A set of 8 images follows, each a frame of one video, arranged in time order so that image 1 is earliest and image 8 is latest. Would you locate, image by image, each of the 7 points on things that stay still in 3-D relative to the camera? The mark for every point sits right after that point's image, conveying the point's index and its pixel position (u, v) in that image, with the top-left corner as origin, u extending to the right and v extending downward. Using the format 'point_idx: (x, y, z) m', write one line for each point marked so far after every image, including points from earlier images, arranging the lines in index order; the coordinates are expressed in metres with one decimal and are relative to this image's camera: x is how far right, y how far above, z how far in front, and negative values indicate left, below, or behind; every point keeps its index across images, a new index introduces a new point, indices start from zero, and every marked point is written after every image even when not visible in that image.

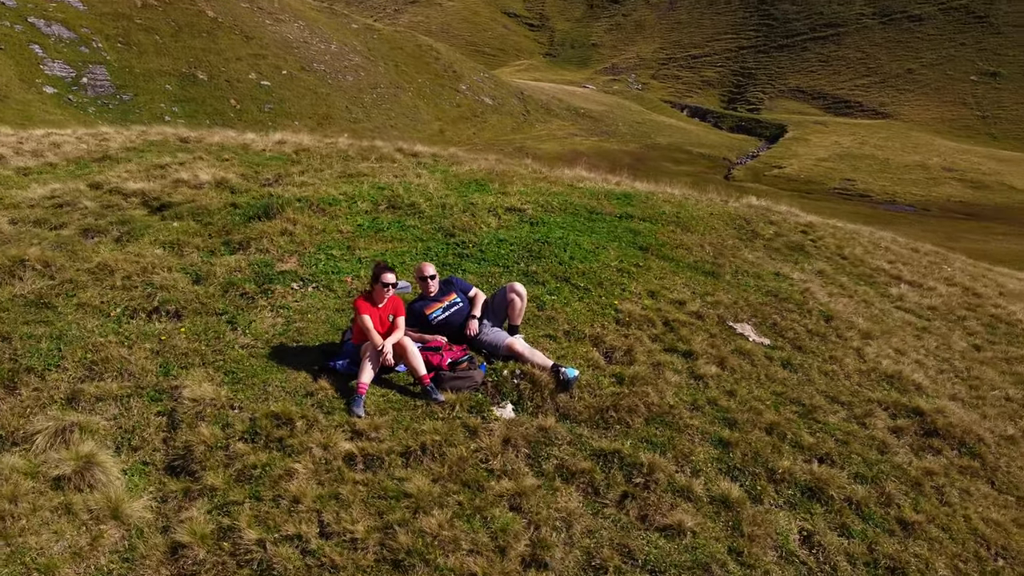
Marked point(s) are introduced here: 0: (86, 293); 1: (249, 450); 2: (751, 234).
0: (-5.6, -0.1, +10.5) m
1: (-2.4, -1.5, +7.3) m
2: (+4.8, +1.1, +16.0) m
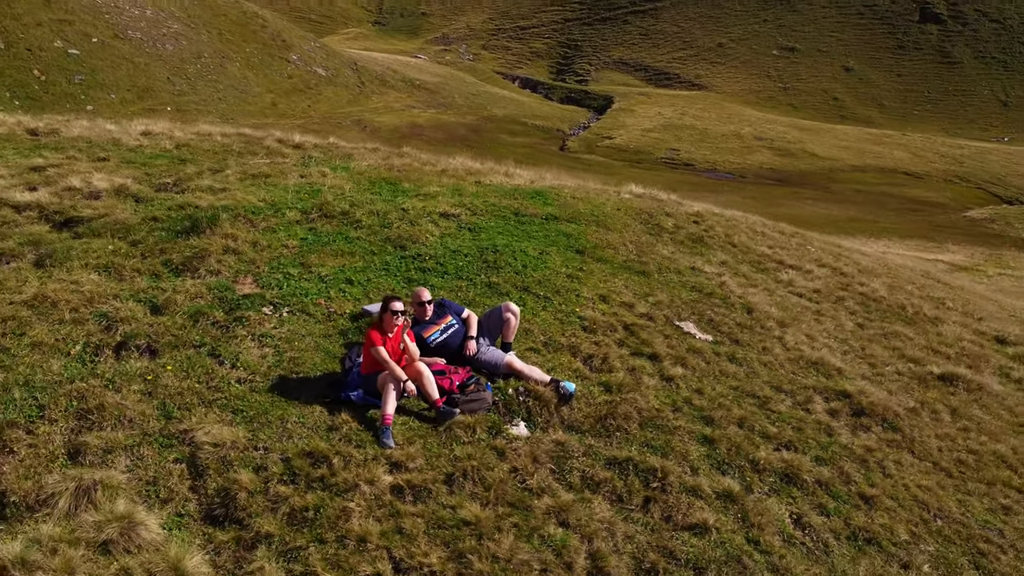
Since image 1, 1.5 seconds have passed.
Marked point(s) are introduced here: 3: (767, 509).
0: (-5.9, -0.5, +9.8) m
1: (-2.0, -1.9, +7.4) m
2: (+3.1, +1.3, +17.3) m
3: (+2.7, -2.3, +8.3) m
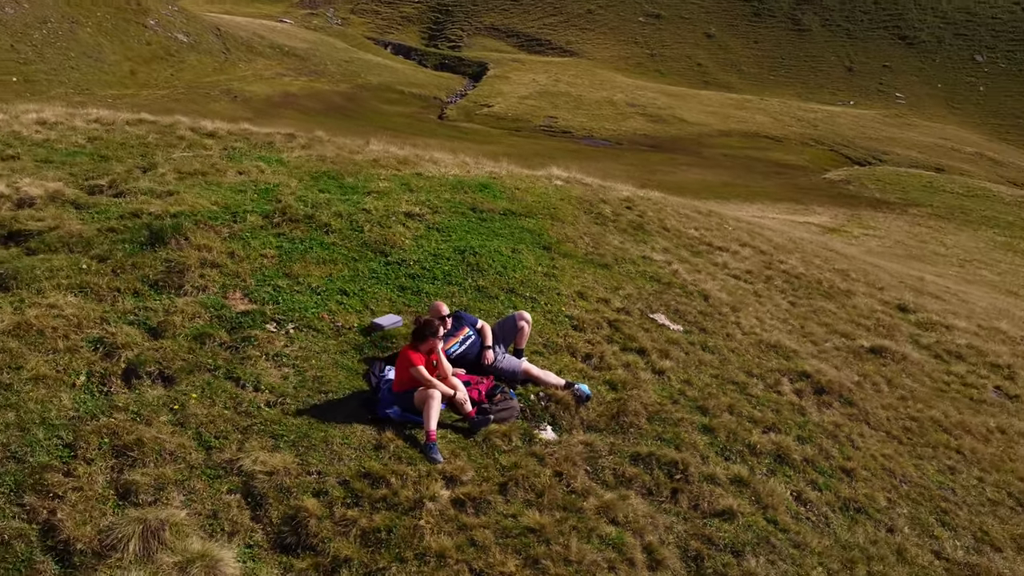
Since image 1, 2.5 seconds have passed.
0: (-5.7, -0.9, +9.5) m
1: (-1.4, -2.2, +7.7) m
2: (+2.0, +1.6, +18.1) m
3: (+3.0, -2.3, +9.3) m
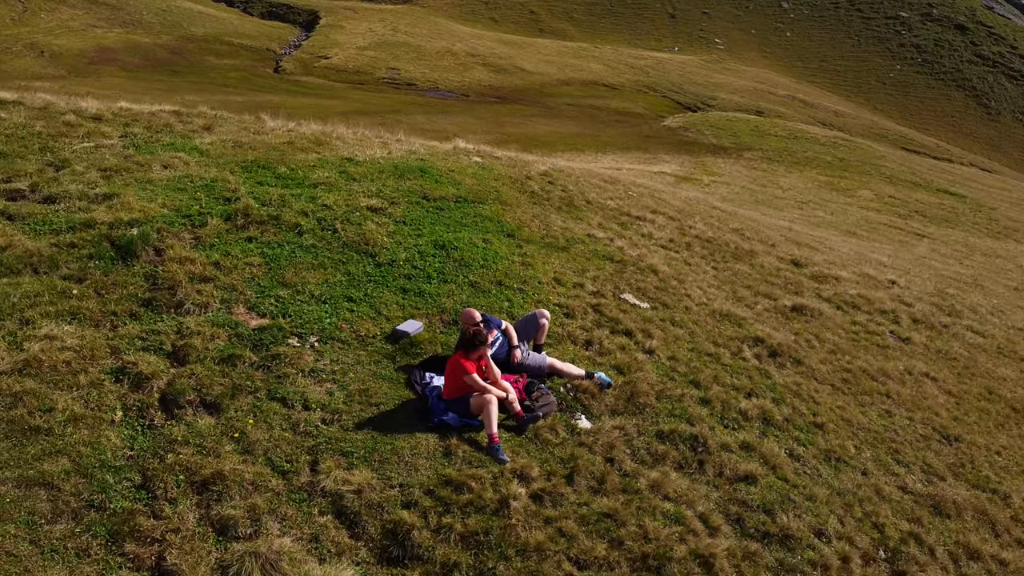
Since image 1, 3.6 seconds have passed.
0: (-5.1, -1.3, +9.1) m
1: (-0.6, -2.4, +8.3) m
2: (+0.5, +2.2, +18.9) m
3: (+3.5, -2.2, +10.7) m
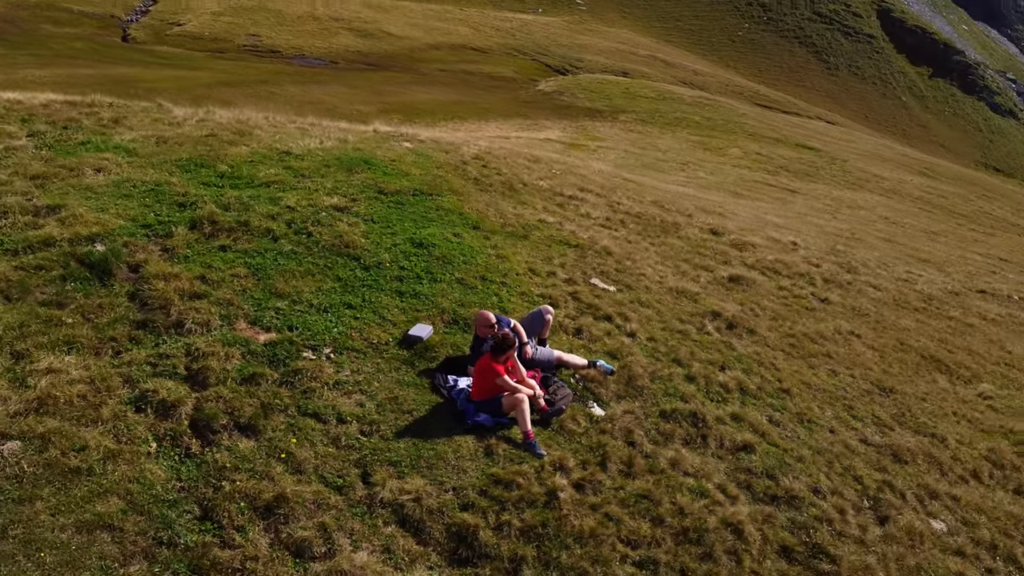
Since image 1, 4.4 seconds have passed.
0: (-4.7, -1.7, +8.9) m
1: (0.0, -2.5, +8.9) m
2: (-0.8, +2.6, +19.2) m
3: (+3.7, -1.9, +11.9) m
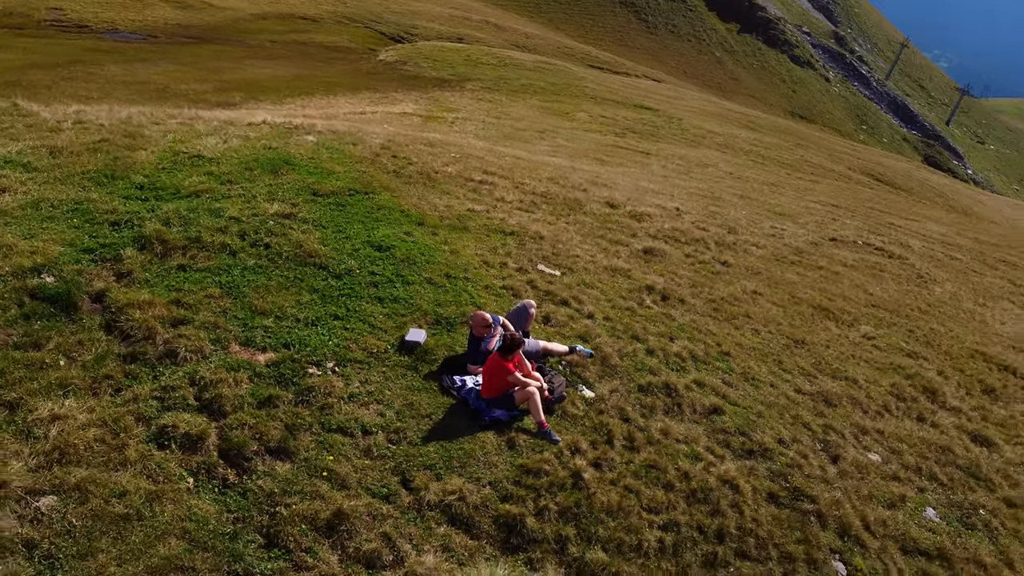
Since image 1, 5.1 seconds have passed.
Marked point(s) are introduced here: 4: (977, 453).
0: (-4.2, -2.1, +8.8) m
1: (+0.5, -2.6, +9.7) m
2: (-2.8, +2.8, +19.4) m
3: (+3.4, -1.6, +13.3) m
4: (+8.1, -2.9, +14.0) m
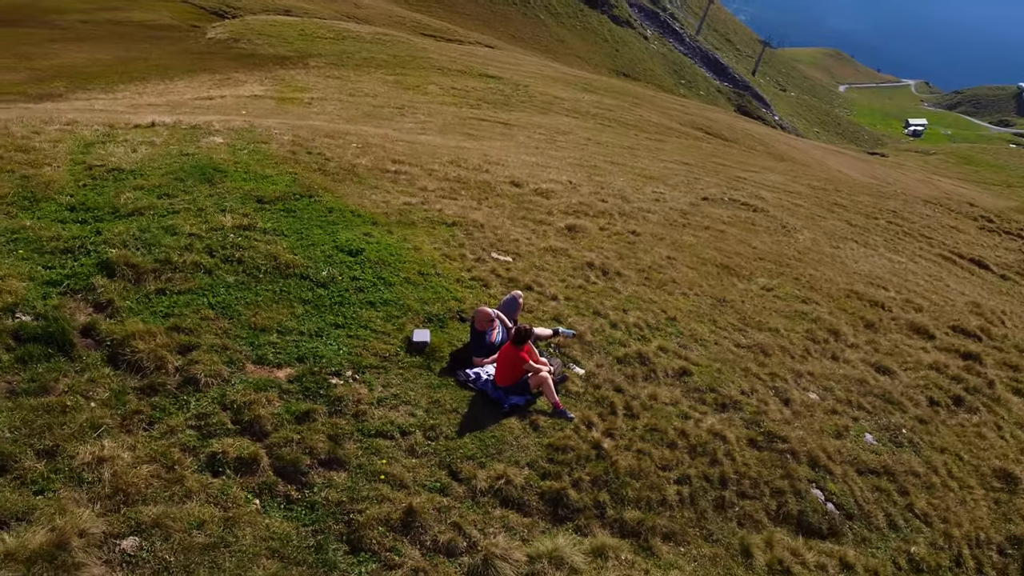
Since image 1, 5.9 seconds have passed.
0: (-3.5, -2.5, +9.0) m
1: (+0.9, -2.5, +10.8) m
2: (-4.6, +2.8, +19.4) m
3: (+3.0, -1.1, +14.8) m
4: (+7.6, -1.9, +16.4) m
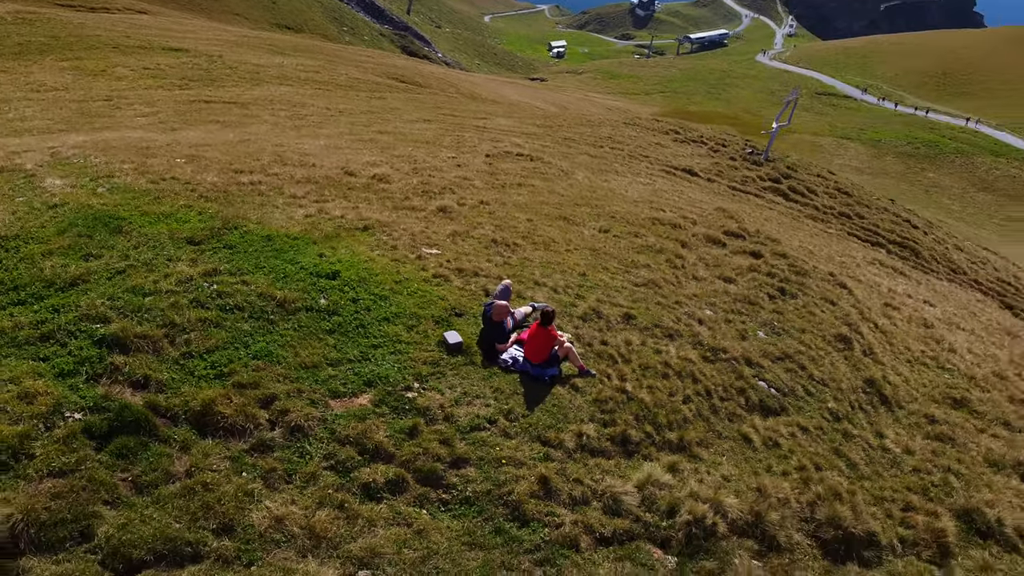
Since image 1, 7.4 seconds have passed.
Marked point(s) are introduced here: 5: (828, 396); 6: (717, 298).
0: (-1.4, -3.1, +10.1) m
1: (+1.9, -2.1, +13.4) m
2: (-7.3, +2.1, +18.9) m
3: (+2.1, -0.2, +17.7) m
4: (+5.8, 0.0, +20.9) m
5: (+6.4, -2.2, +16.3) m
6: (+5.0, -0.3, +19.6) m
